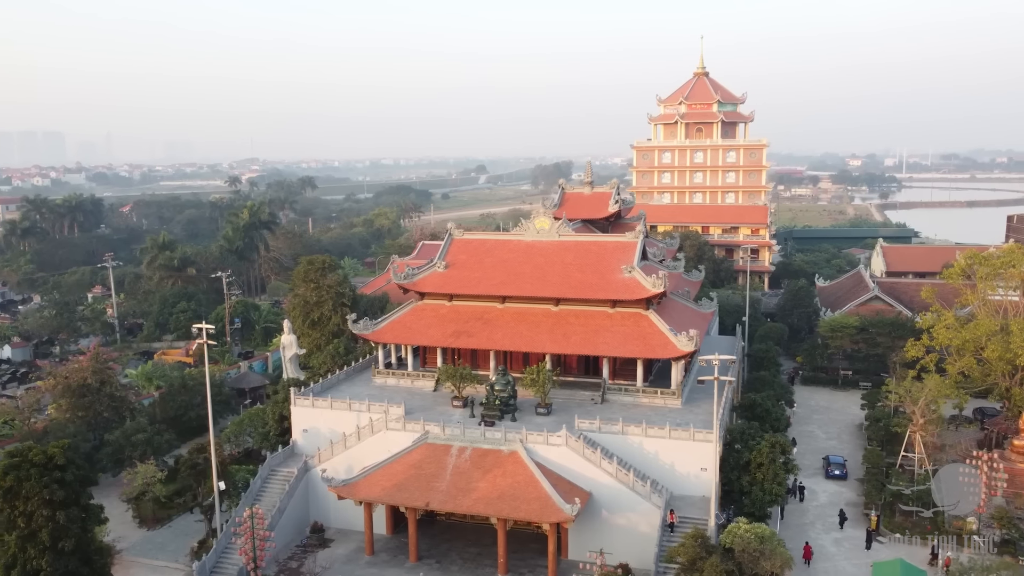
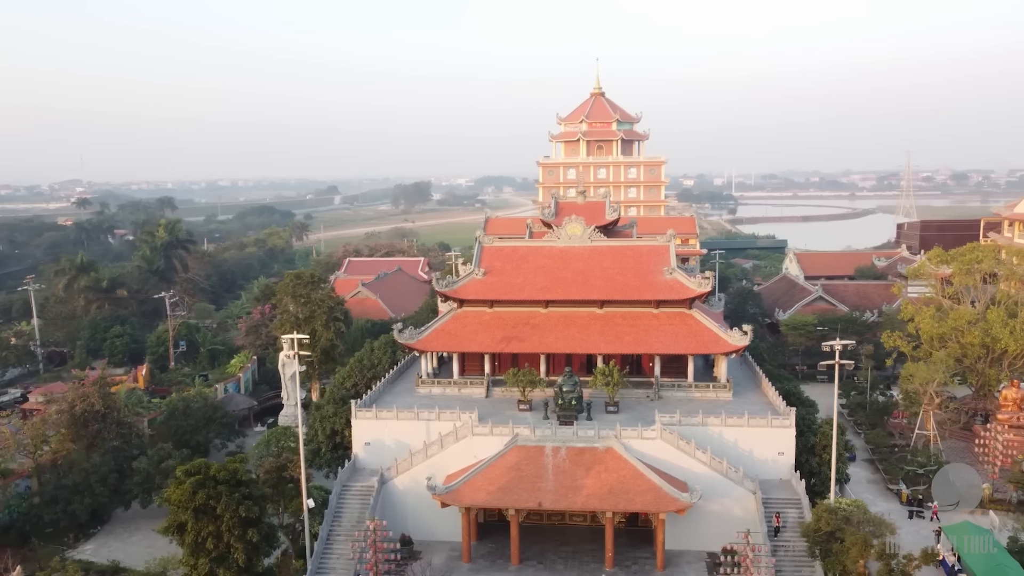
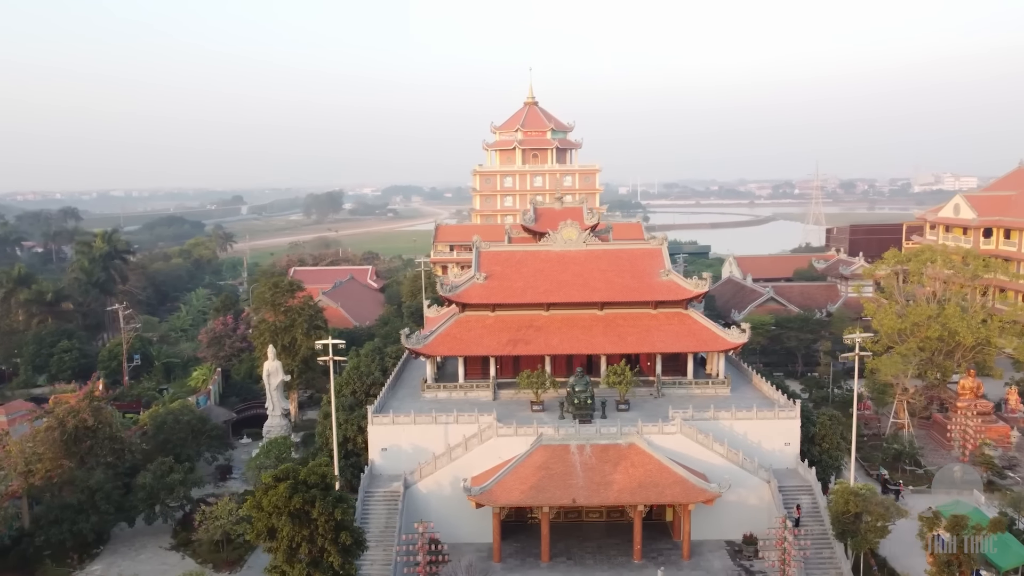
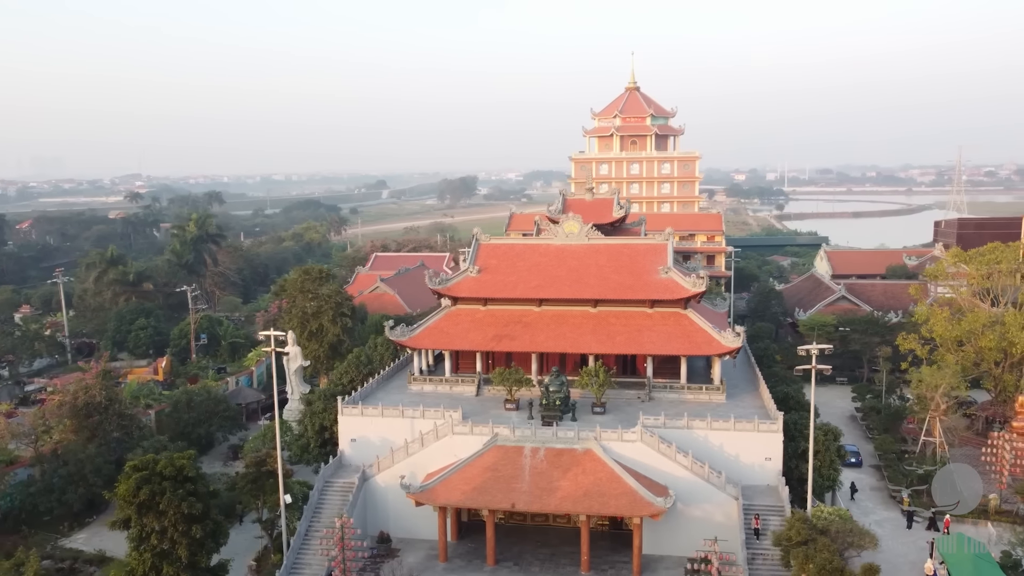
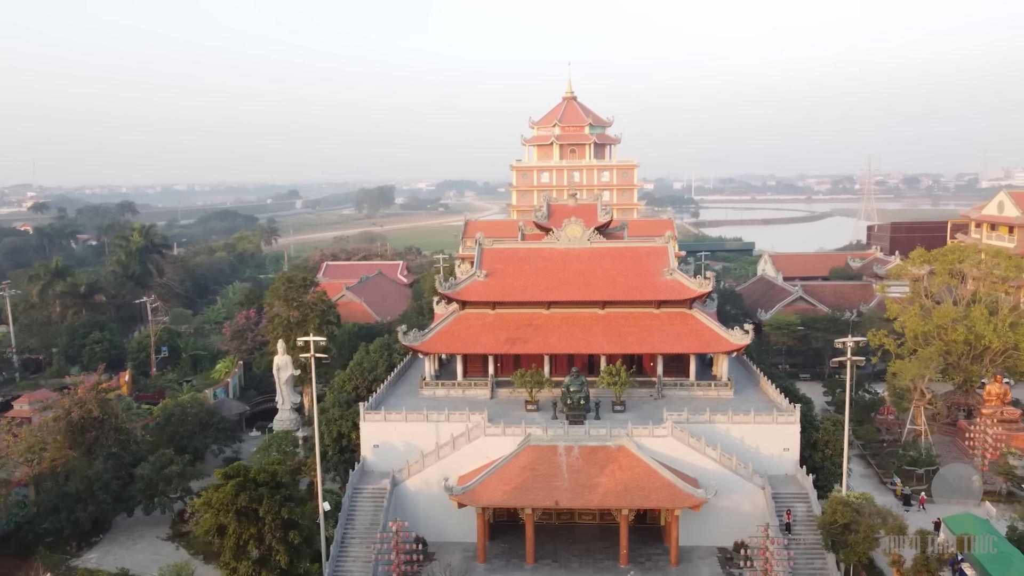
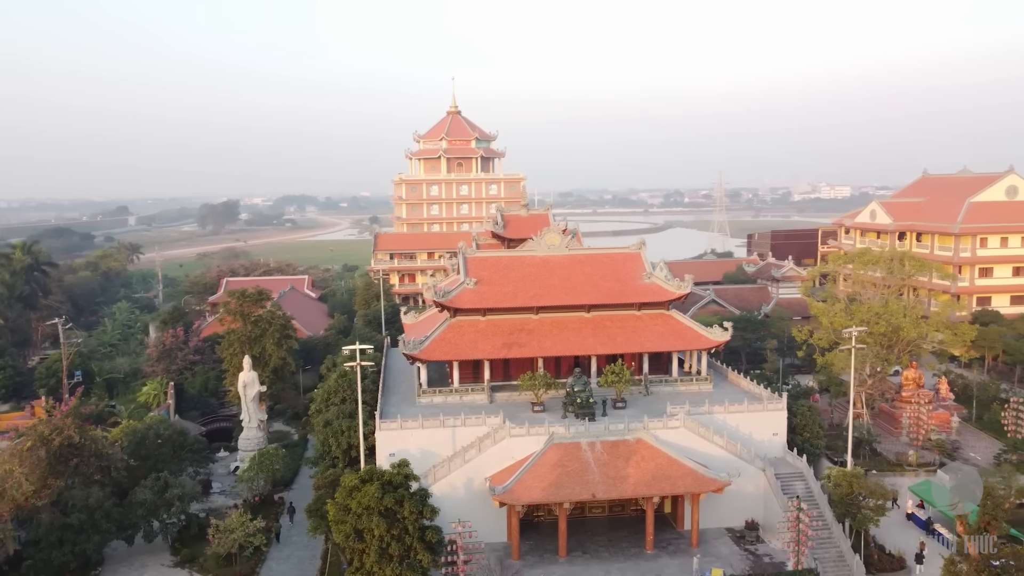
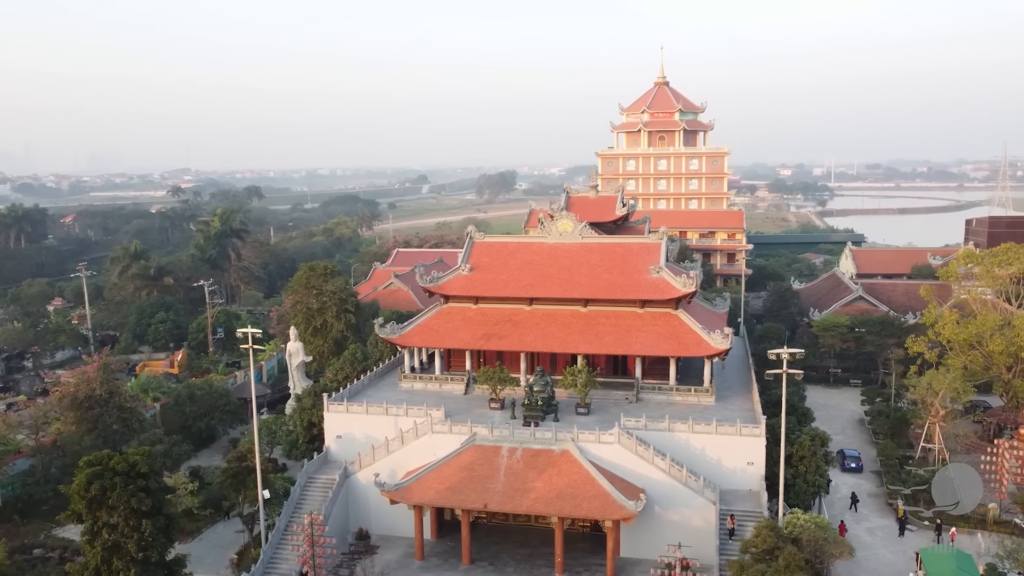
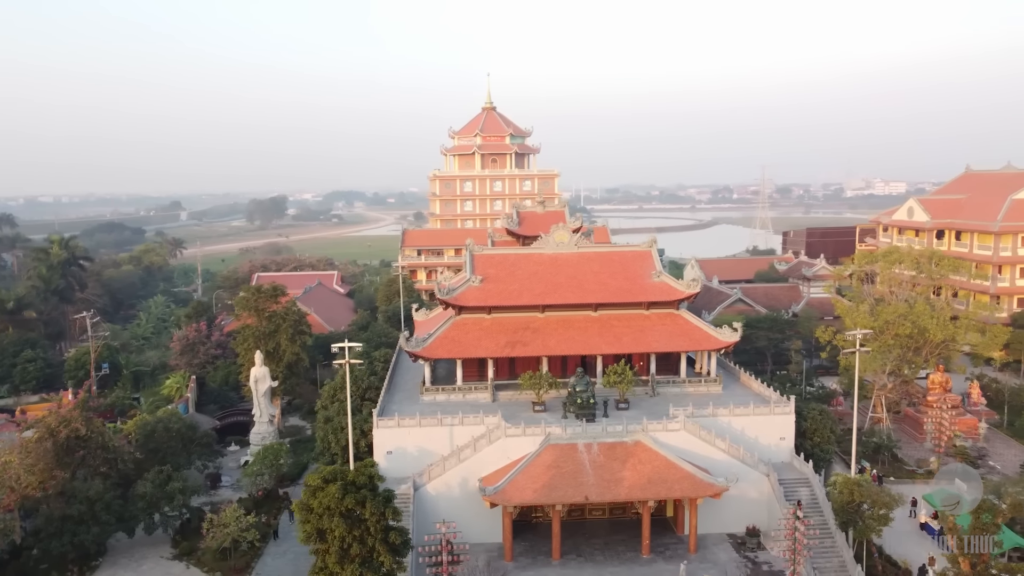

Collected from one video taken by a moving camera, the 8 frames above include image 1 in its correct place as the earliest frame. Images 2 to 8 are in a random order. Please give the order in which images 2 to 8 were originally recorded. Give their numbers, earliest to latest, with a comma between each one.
7, 4, 2, 5, 3, 8, 6
